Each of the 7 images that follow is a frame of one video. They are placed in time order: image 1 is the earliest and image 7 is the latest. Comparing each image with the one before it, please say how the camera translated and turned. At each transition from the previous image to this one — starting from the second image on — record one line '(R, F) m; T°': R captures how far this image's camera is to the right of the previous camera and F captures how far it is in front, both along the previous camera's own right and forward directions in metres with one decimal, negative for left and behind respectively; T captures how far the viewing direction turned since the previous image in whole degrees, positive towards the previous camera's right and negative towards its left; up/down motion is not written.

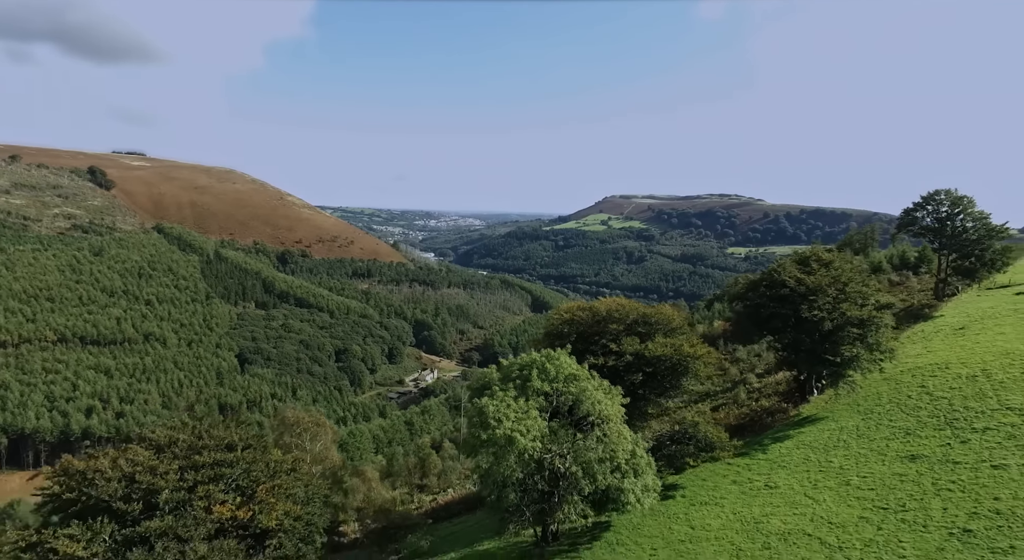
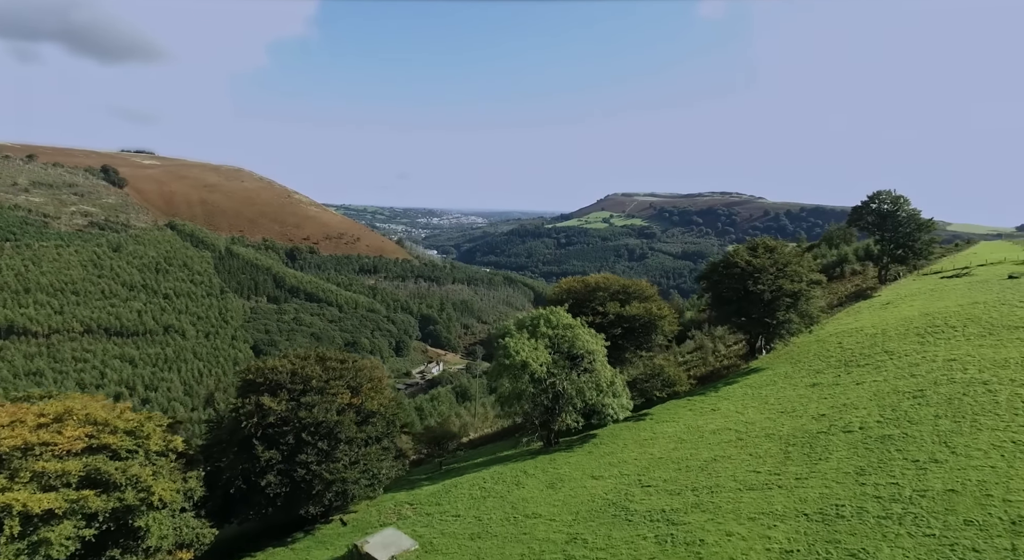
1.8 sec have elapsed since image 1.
(-0.7, -13.3) m; 0°
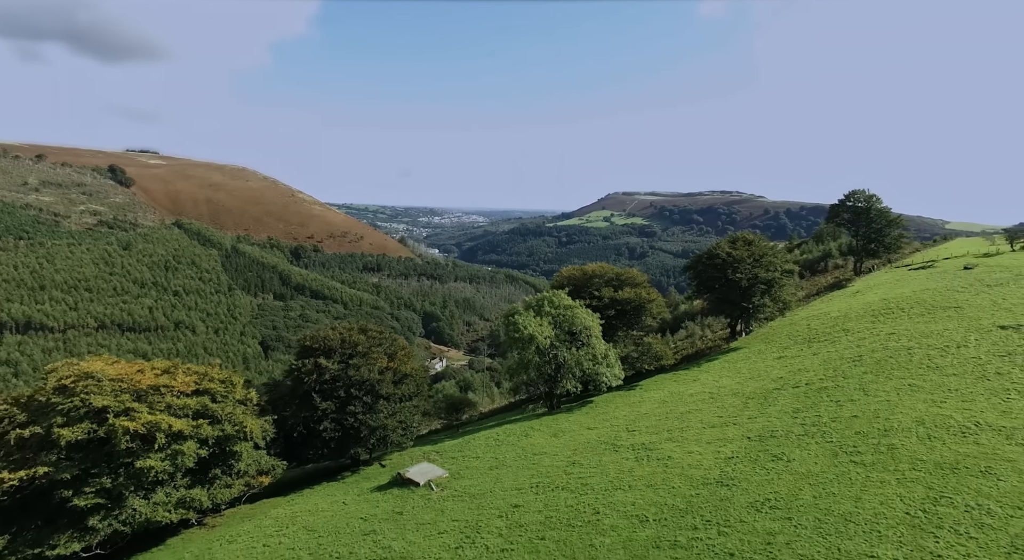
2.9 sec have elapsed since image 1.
(-0.5, -7.7) m; 0°
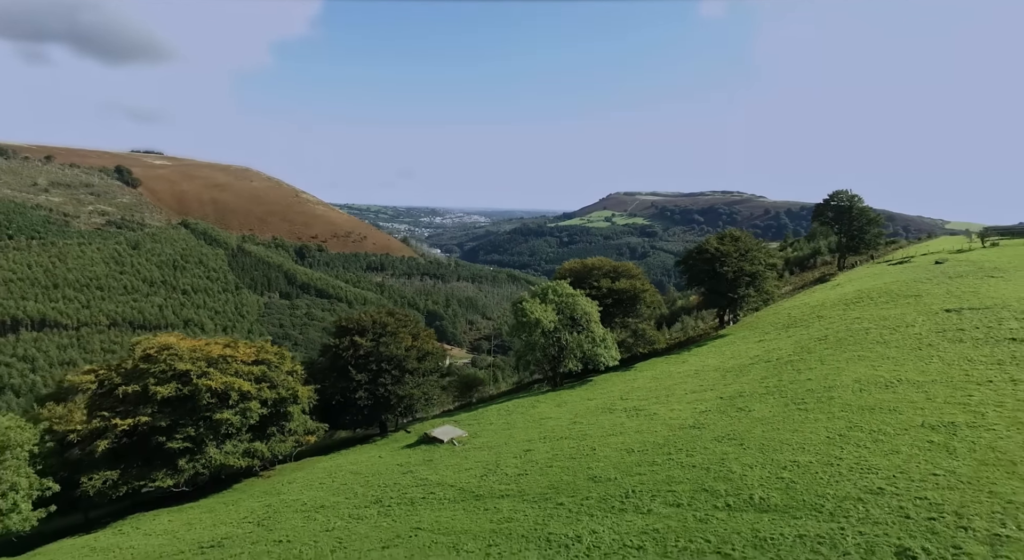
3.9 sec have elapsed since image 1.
(-0.5, -6.3) m; 0°
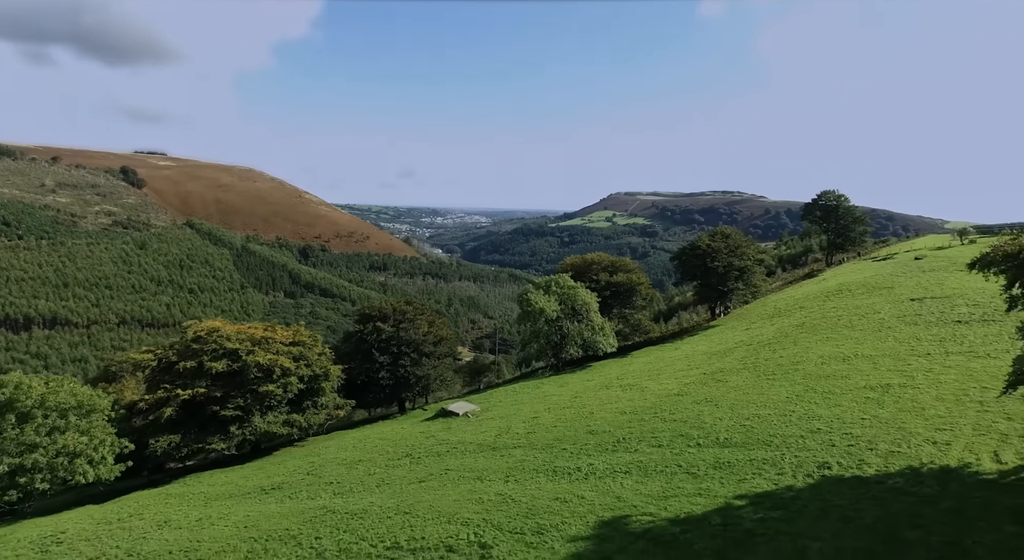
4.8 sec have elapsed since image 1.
(-0.4, -5.2) m; 0°
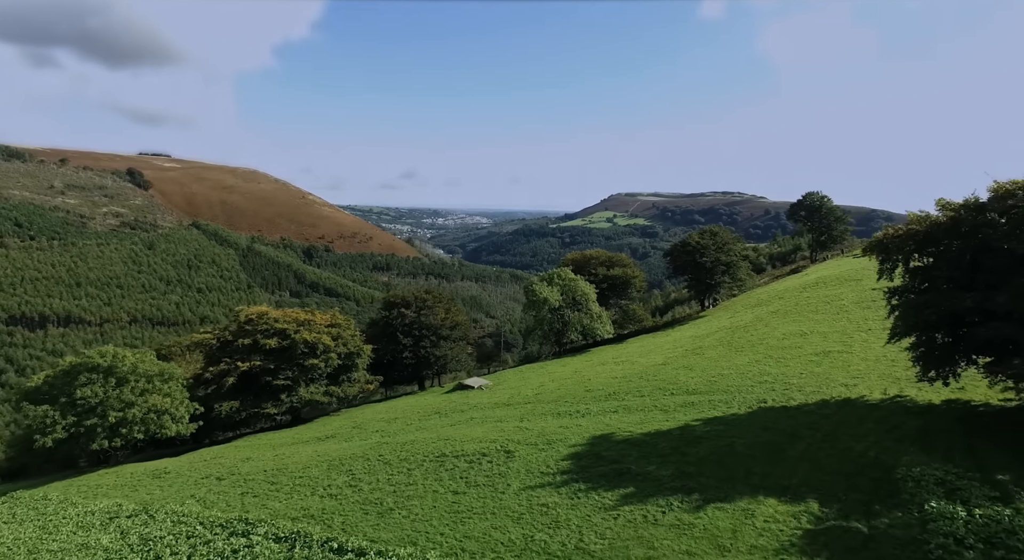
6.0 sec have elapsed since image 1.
(-0.5, -7.0) m; 0°
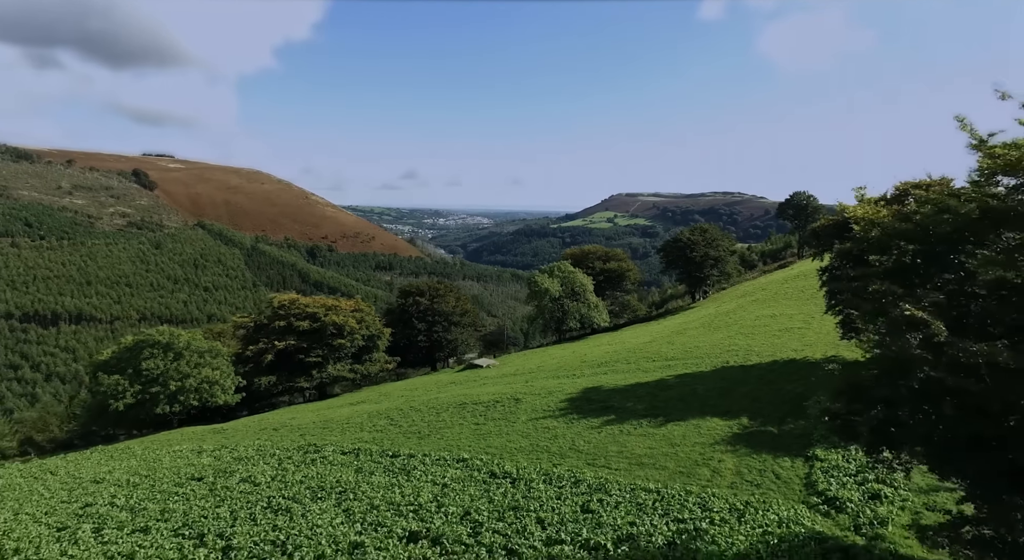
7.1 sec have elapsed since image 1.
(-0.3, -6.1) m; 0°
